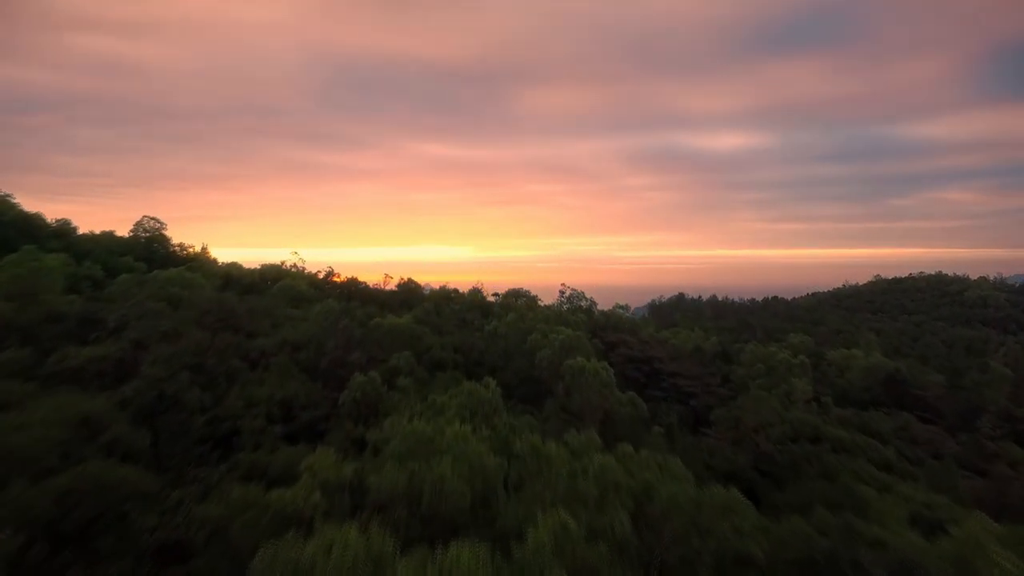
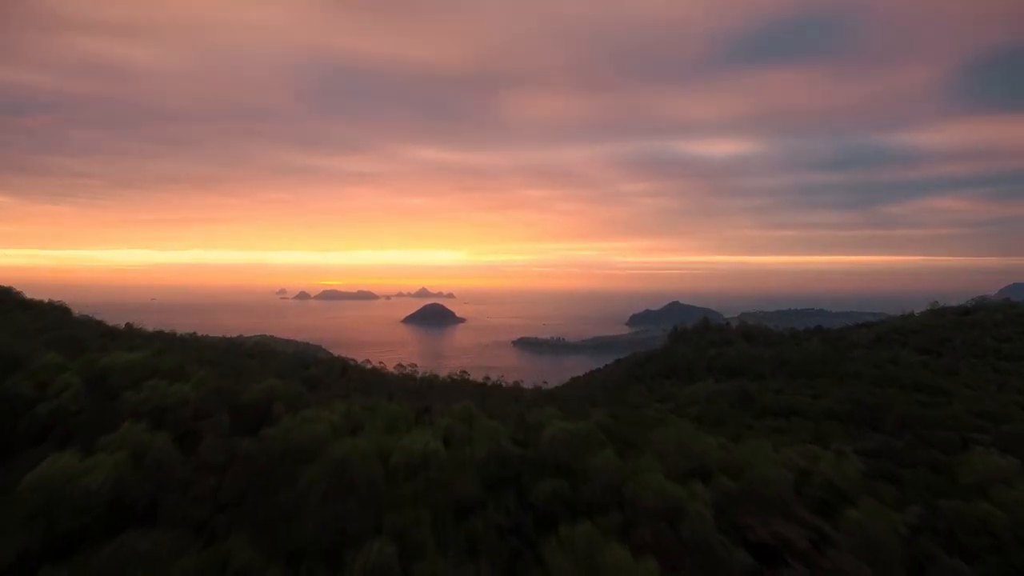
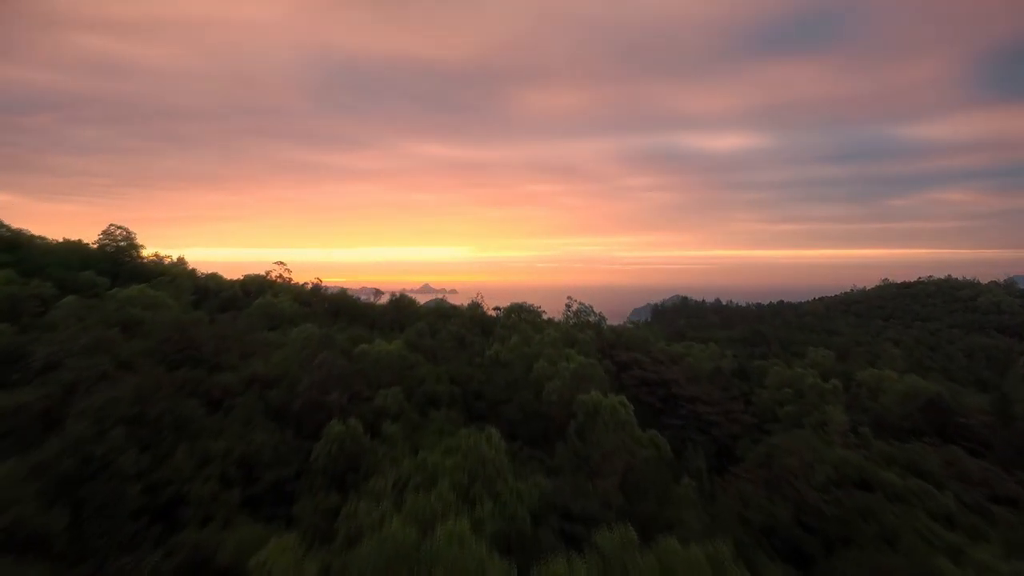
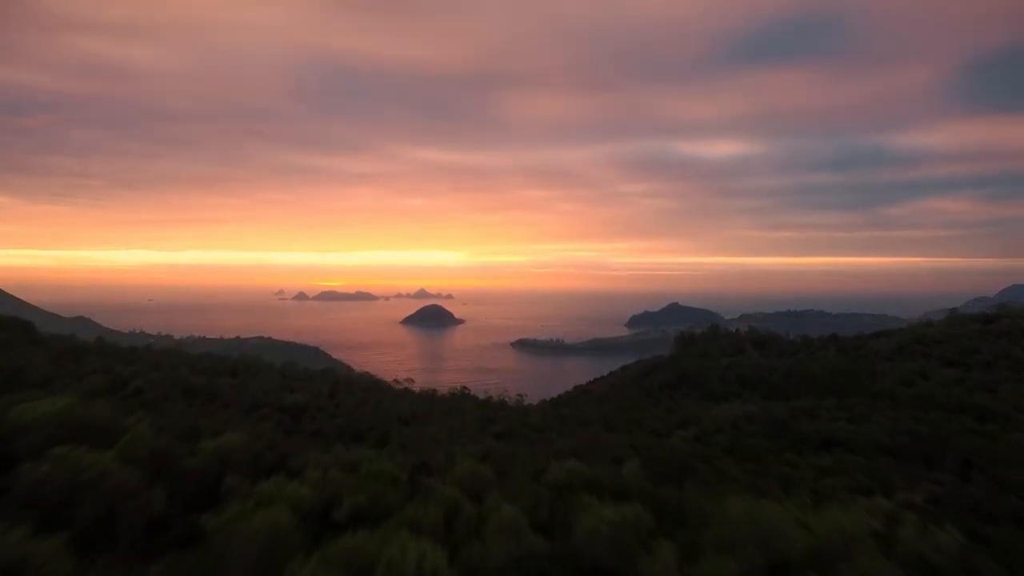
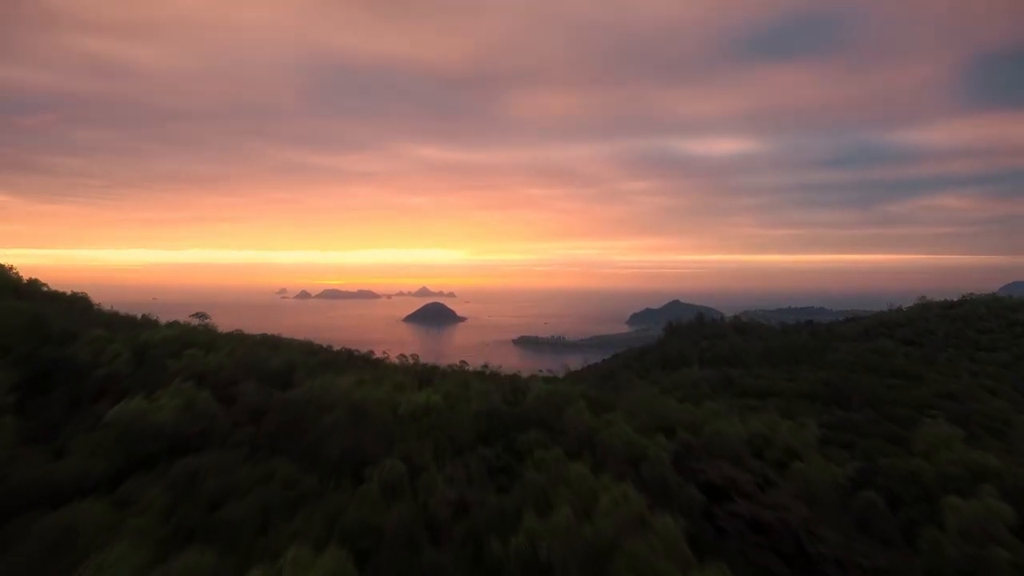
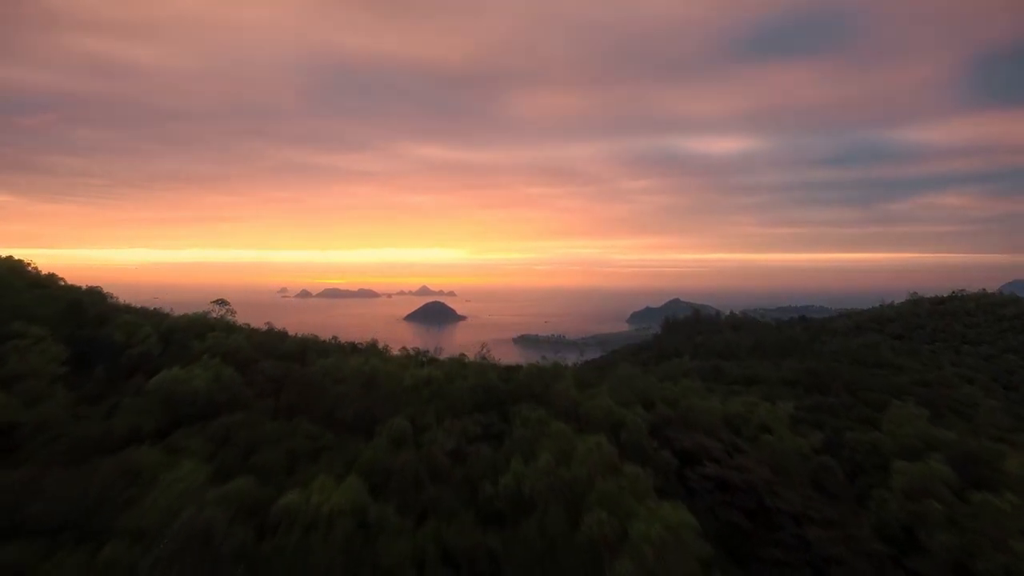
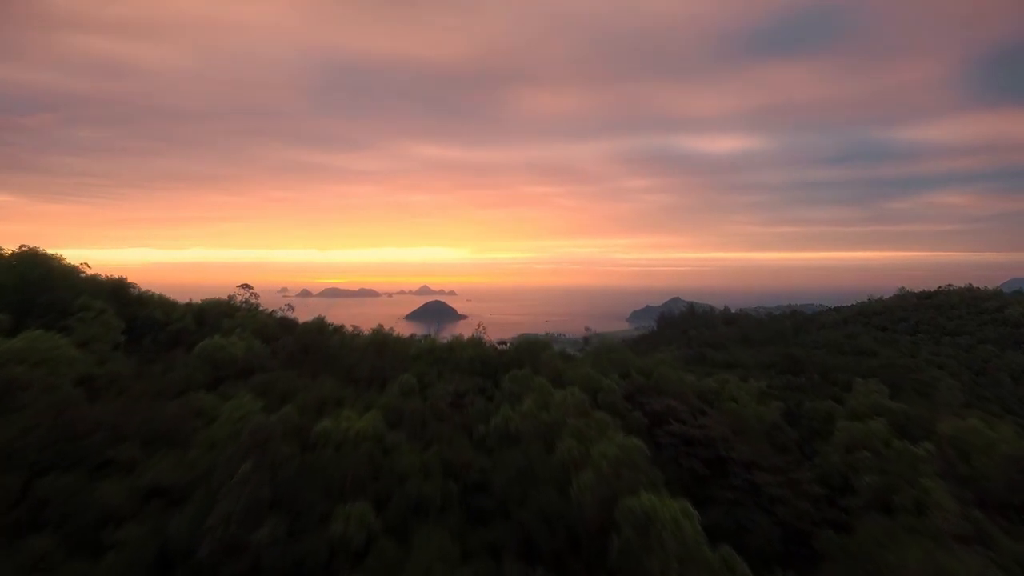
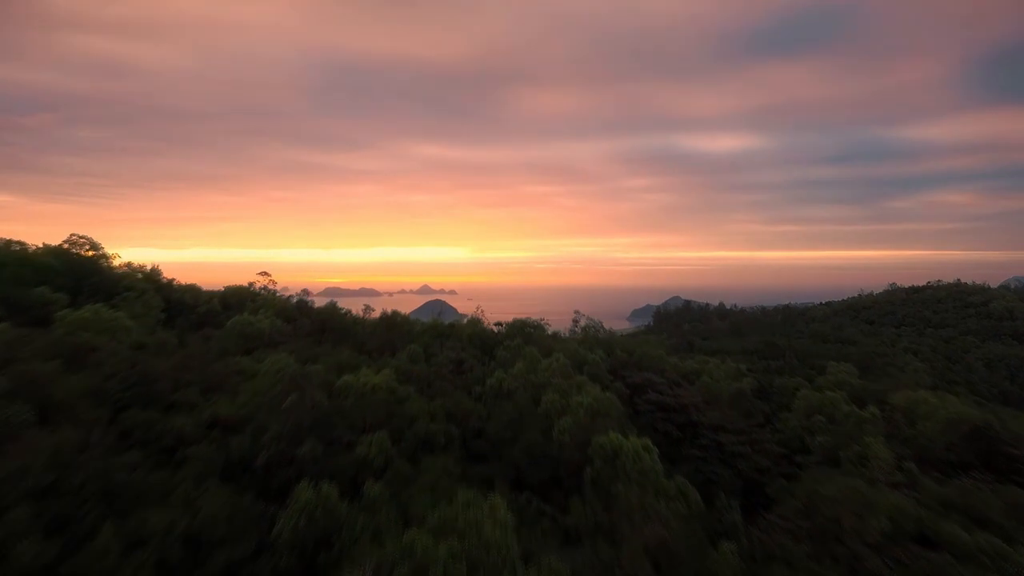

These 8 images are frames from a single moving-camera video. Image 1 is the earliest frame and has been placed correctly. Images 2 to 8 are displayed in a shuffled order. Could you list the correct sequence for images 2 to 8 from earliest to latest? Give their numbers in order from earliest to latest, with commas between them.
3, 8, 7, 6, 5, 2, 4
